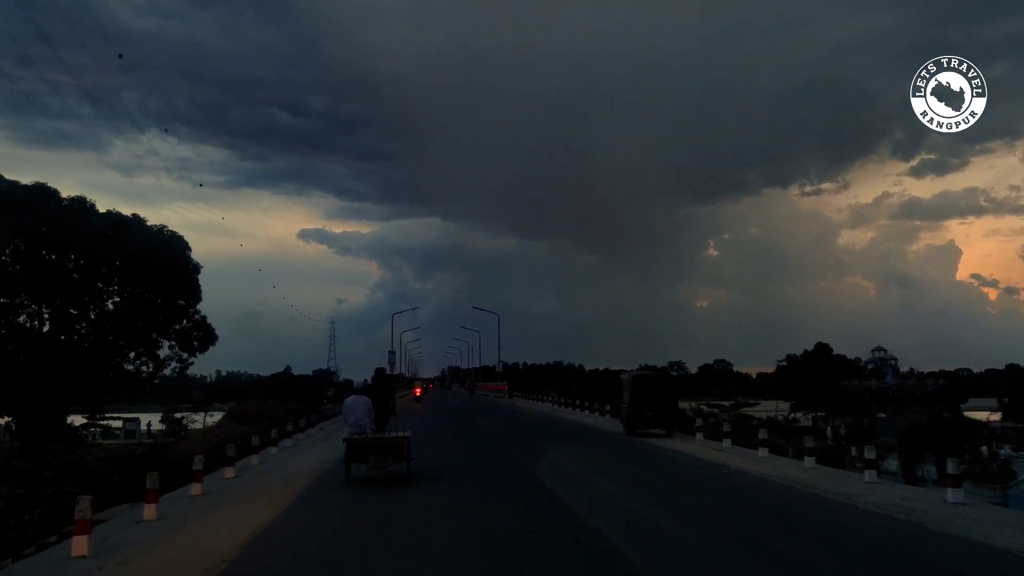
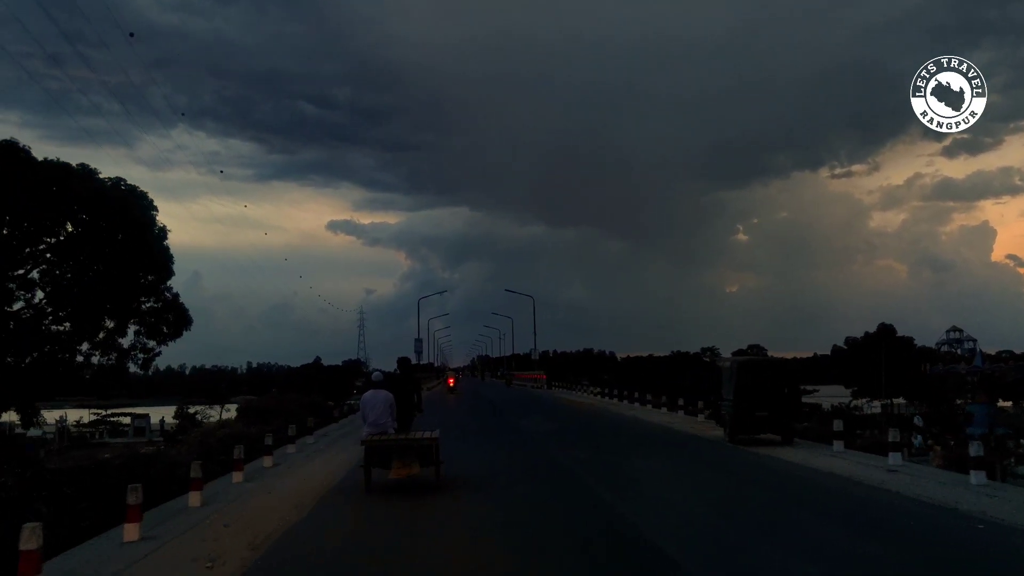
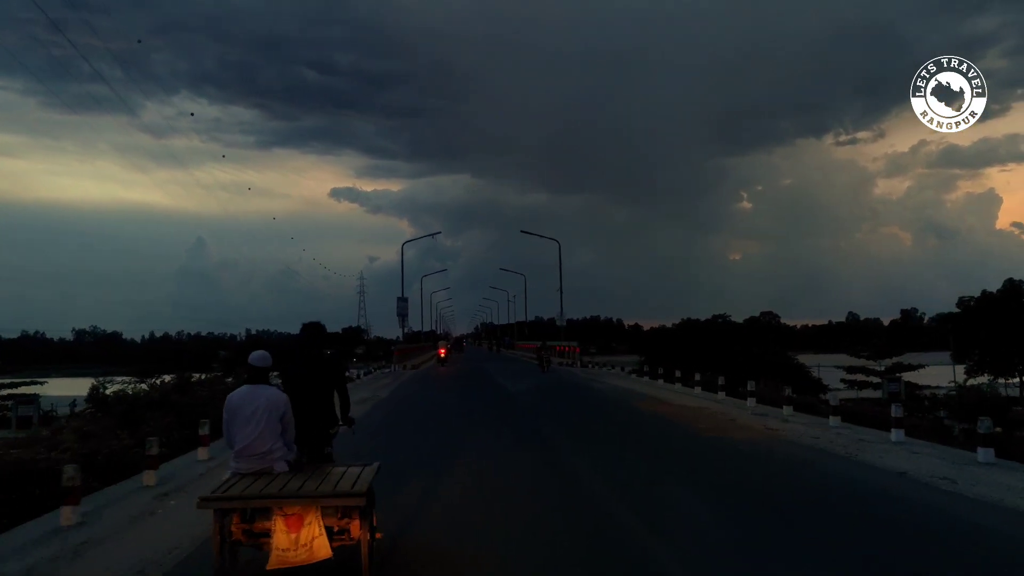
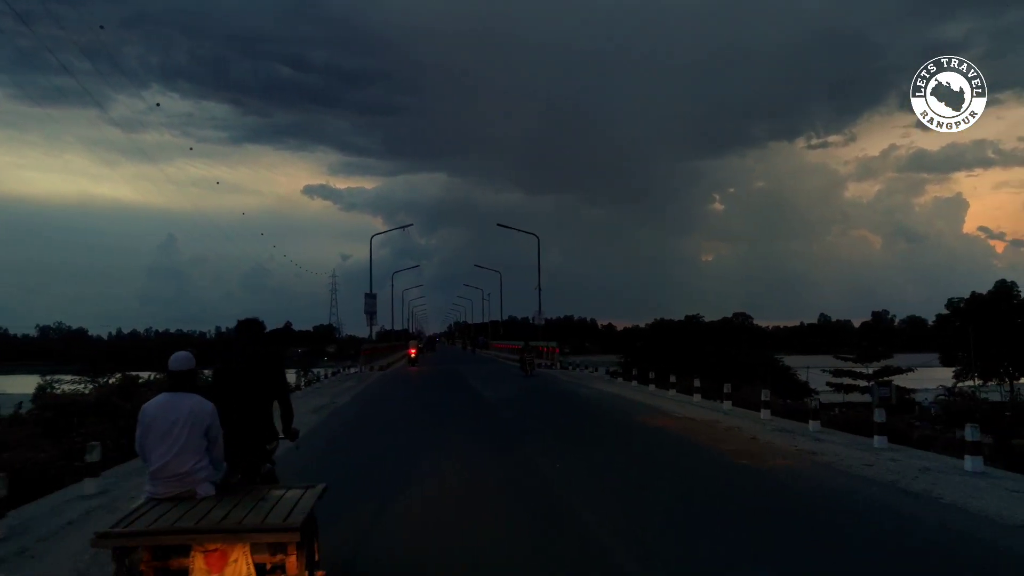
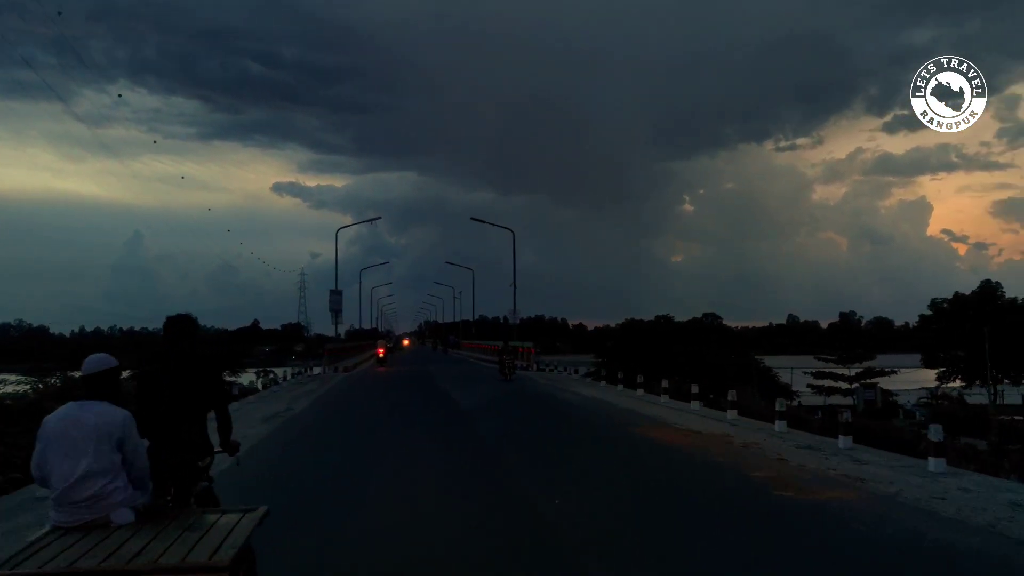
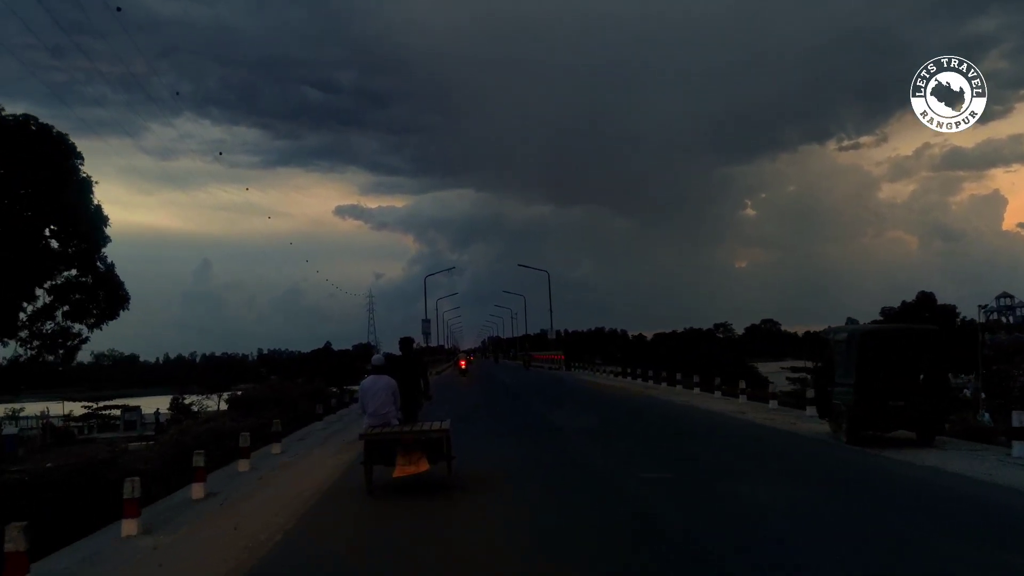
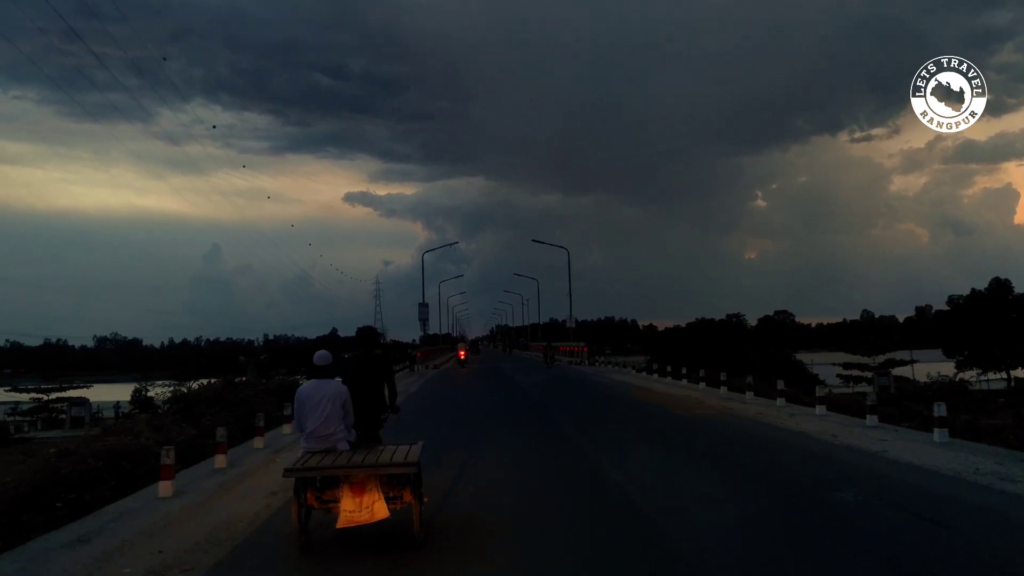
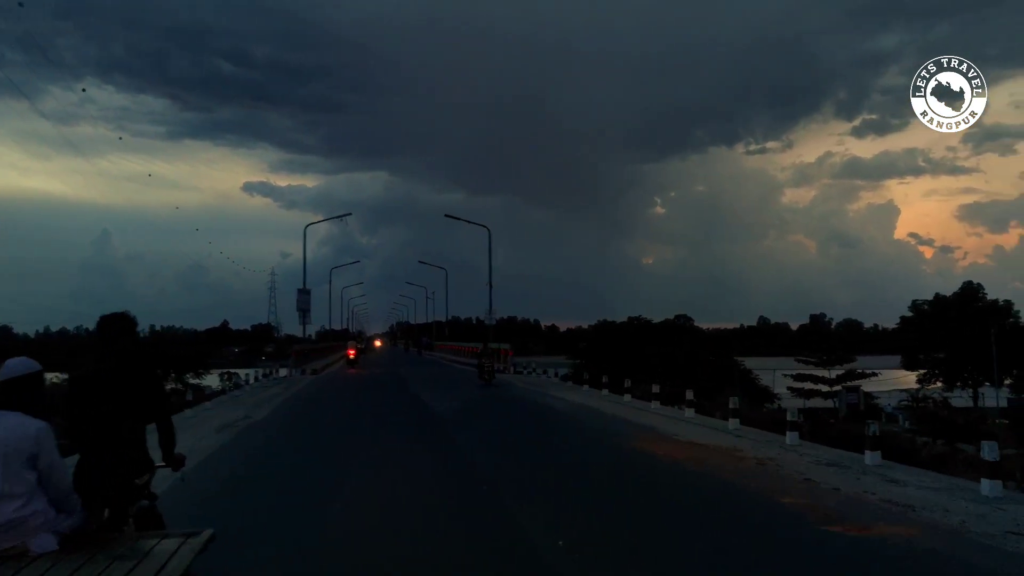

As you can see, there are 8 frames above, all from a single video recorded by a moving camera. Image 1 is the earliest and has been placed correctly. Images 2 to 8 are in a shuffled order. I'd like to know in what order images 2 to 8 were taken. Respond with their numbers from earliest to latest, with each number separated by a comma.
2, 6, 7, 3, 4, 5, 8
